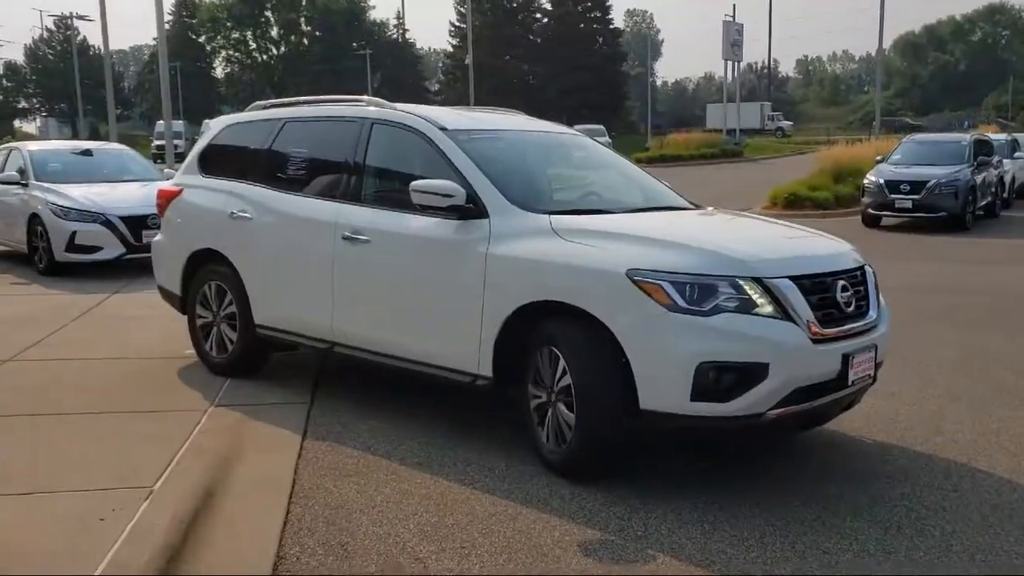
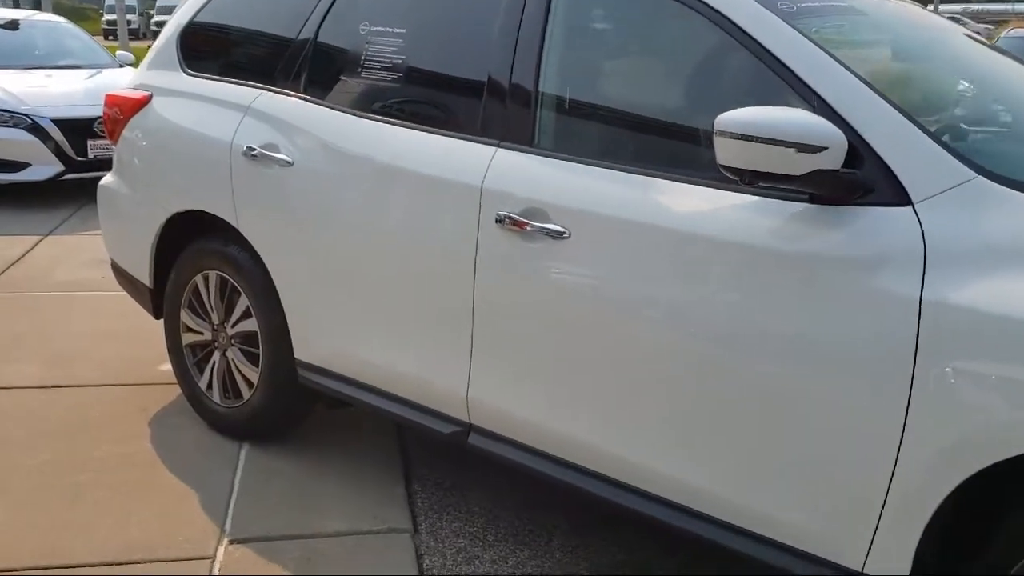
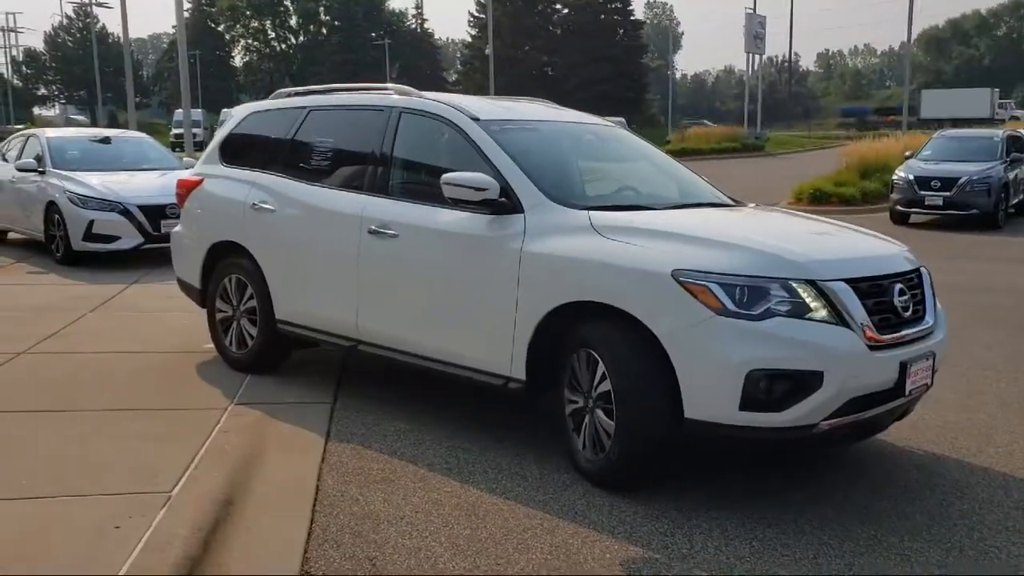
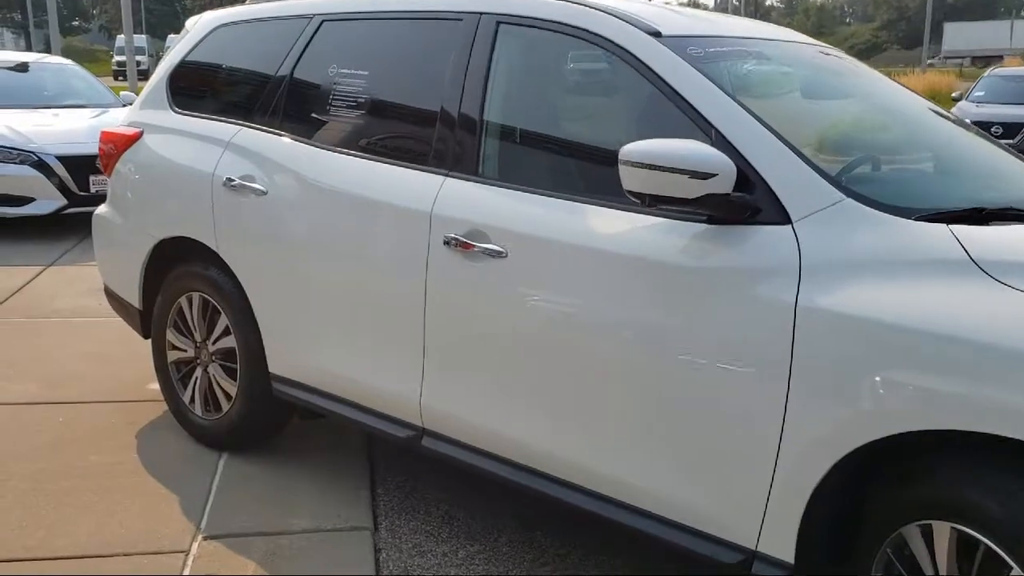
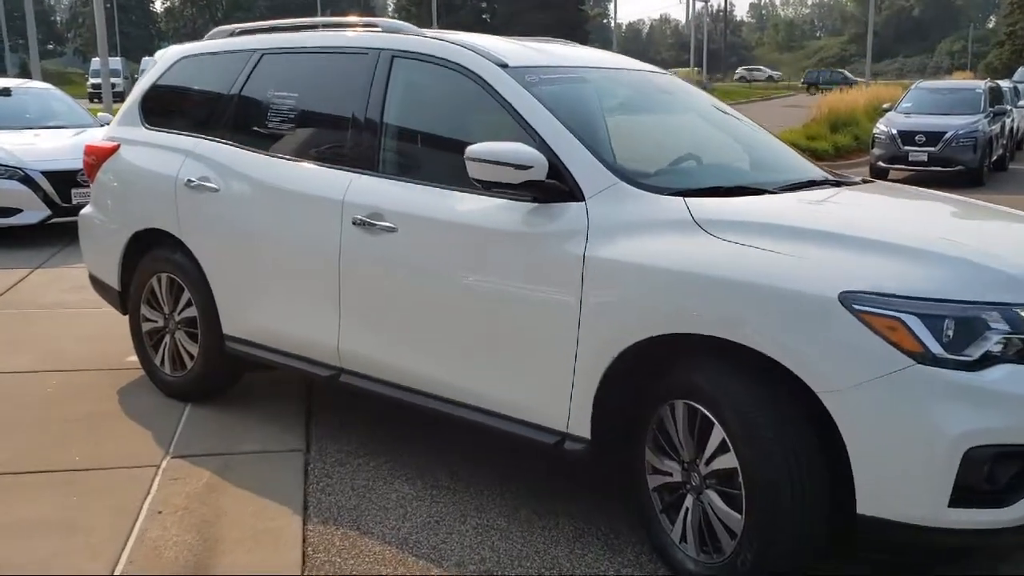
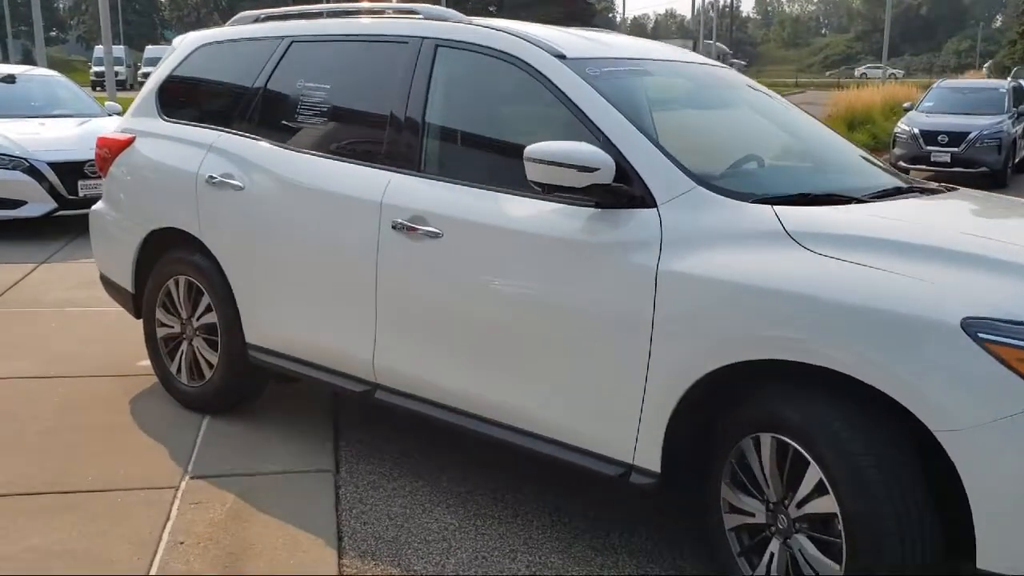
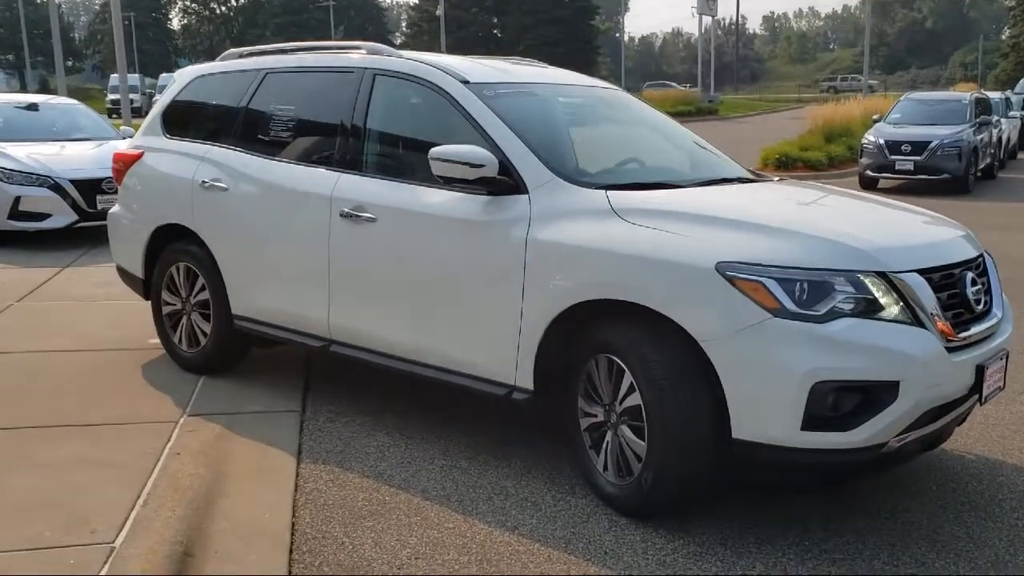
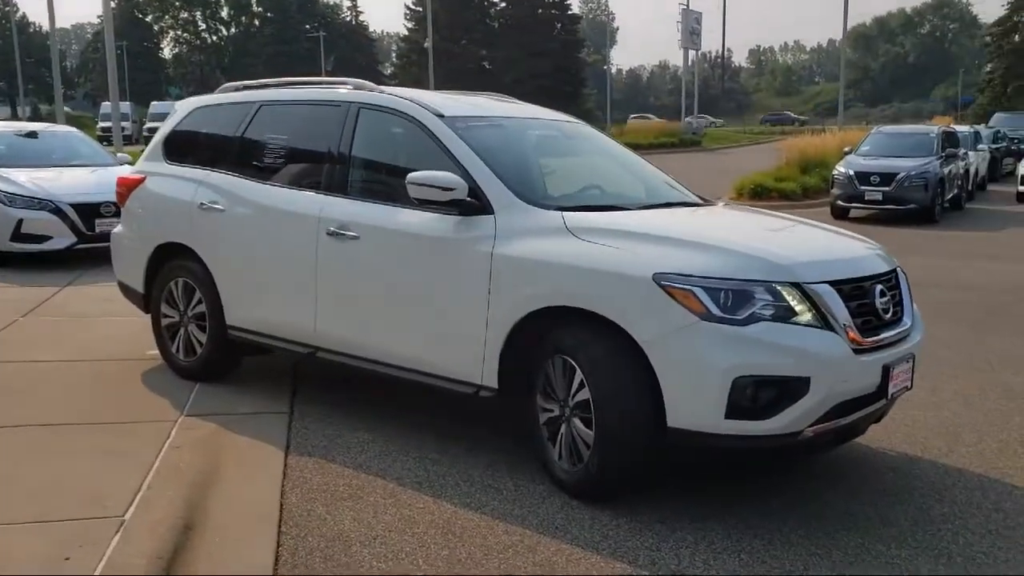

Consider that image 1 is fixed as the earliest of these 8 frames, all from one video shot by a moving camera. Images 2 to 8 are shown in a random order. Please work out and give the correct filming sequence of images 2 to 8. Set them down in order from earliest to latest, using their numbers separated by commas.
3, 8, 7, 5, 6, 4, 2
